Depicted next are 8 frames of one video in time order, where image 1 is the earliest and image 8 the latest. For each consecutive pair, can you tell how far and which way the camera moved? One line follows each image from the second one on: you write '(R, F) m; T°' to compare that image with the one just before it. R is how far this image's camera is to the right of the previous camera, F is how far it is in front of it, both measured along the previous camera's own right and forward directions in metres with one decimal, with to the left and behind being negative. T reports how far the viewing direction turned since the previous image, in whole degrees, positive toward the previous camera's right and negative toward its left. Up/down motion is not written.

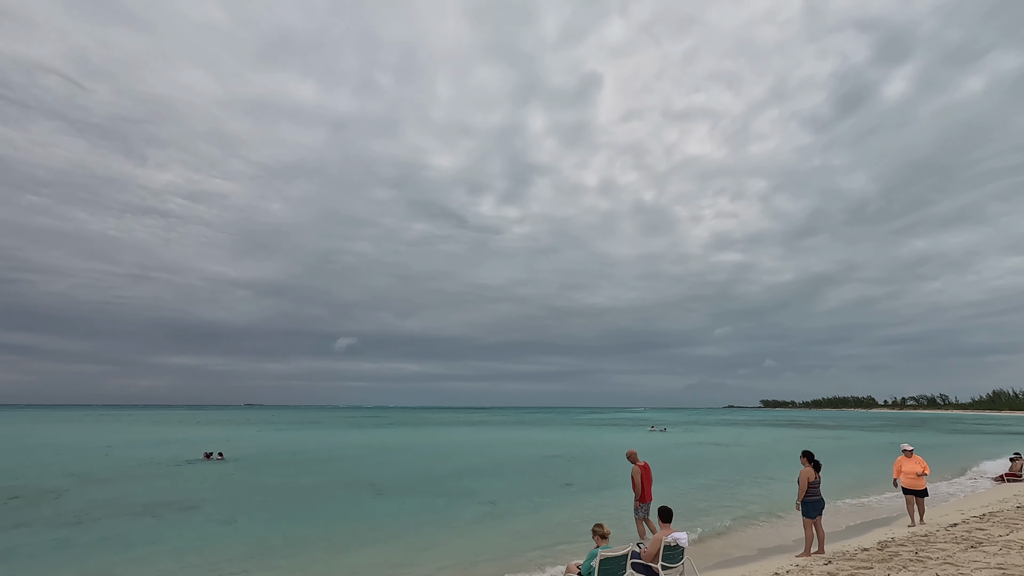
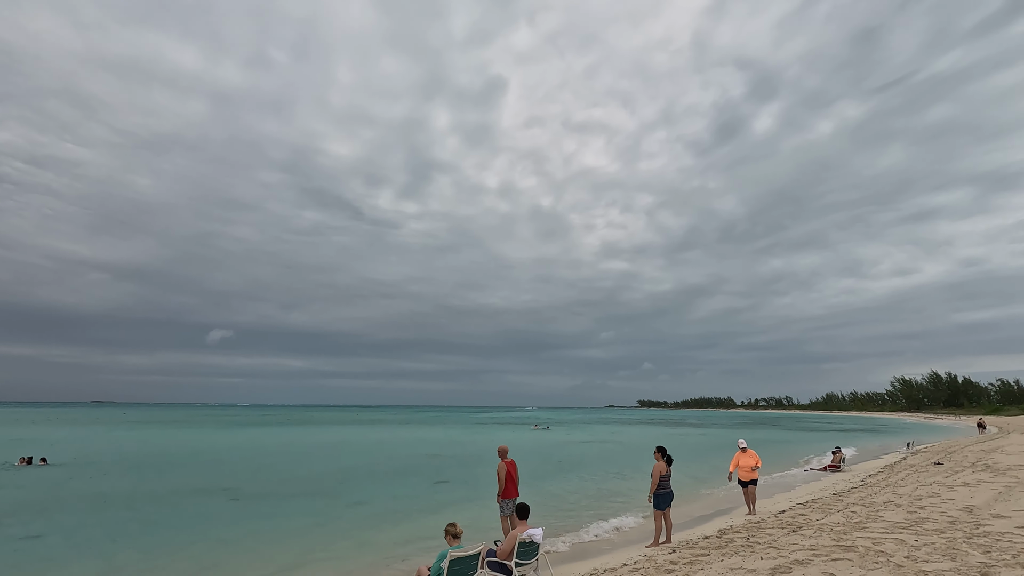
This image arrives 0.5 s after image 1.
(+0.3, +0.2) m; +11°
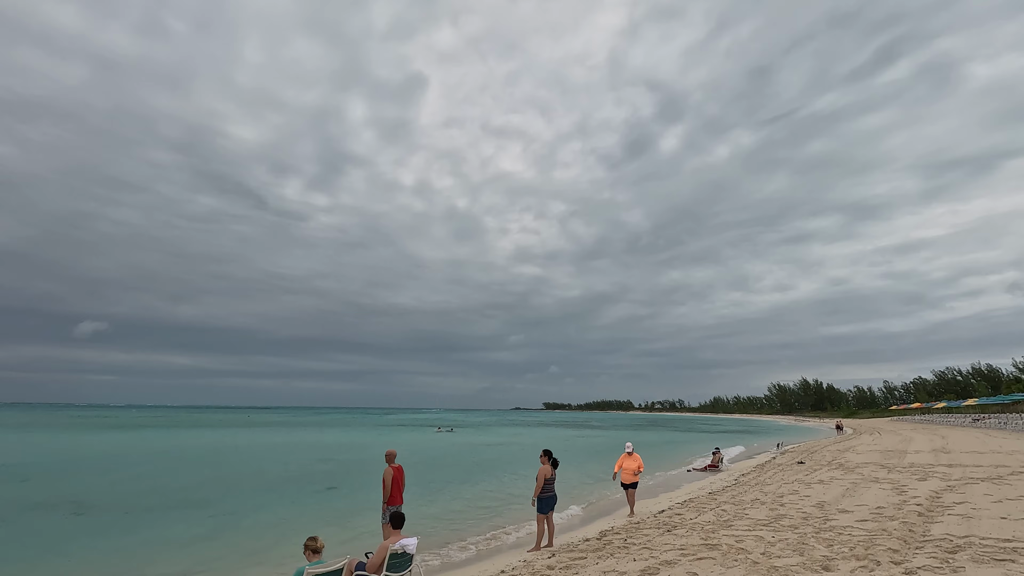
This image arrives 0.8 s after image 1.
(+0.3, +0.2) m; +9°
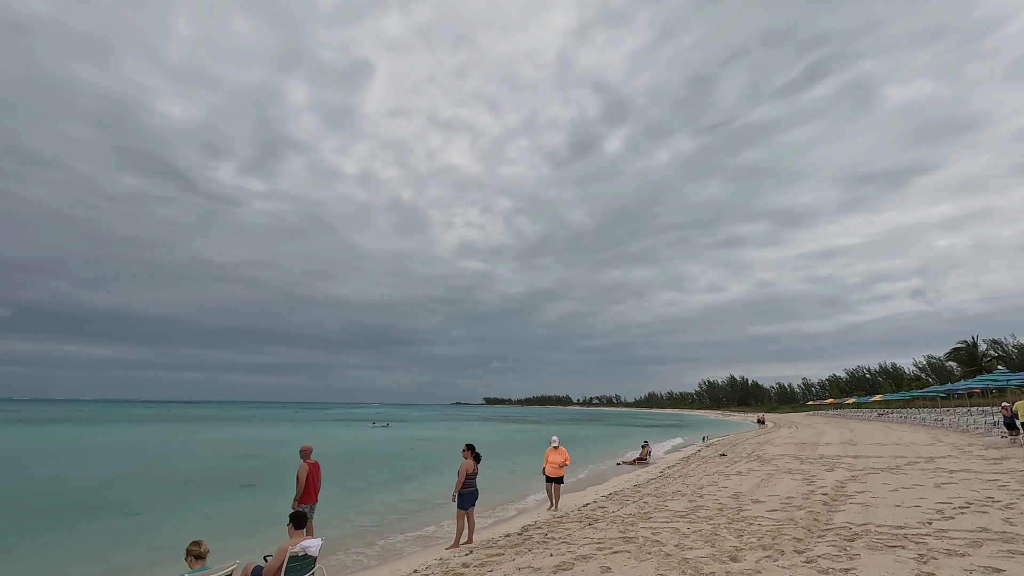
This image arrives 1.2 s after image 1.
(+0.2, +0.2) m; +6°
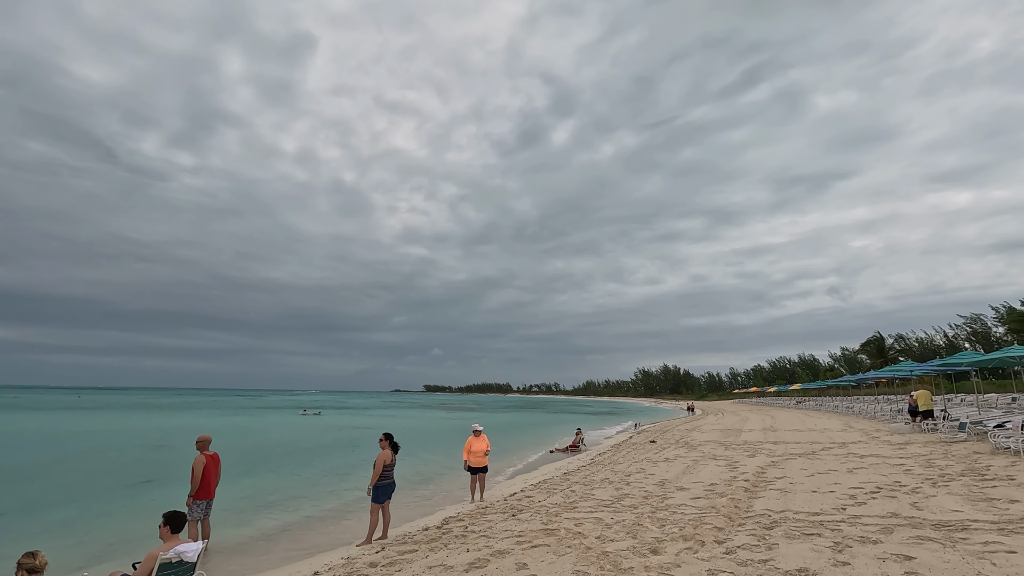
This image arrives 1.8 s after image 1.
(+0.2, +0.4) m; +6°
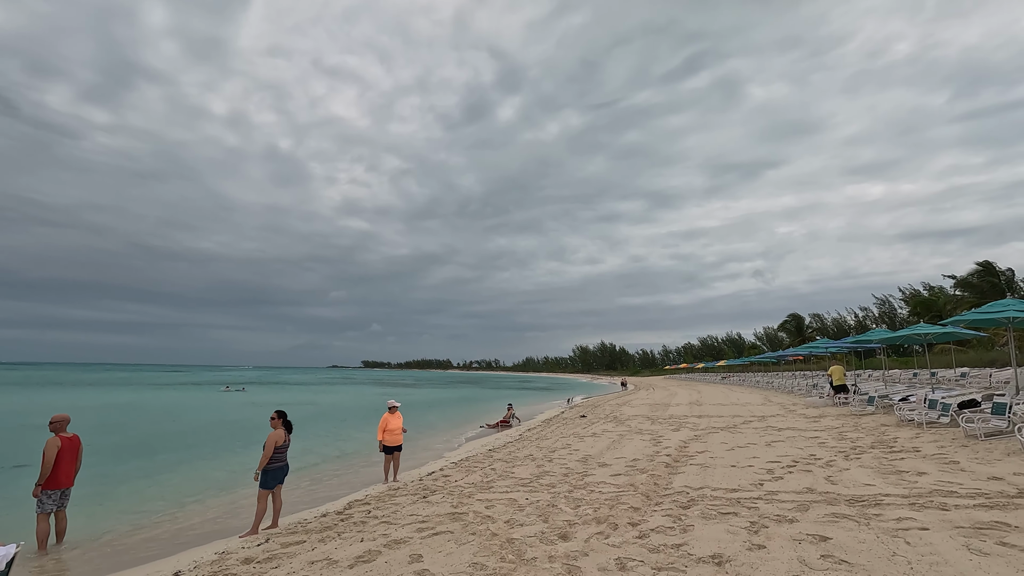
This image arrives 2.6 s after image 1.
(+0.3, +0.5) m; +6°
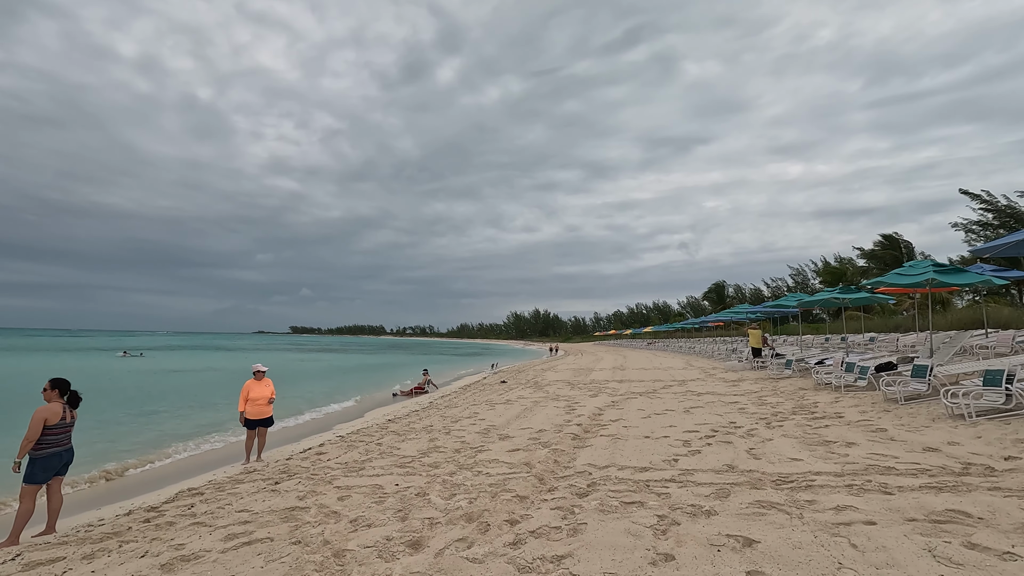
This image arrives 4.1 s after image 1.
(+0.6, +1.1) m; +7°
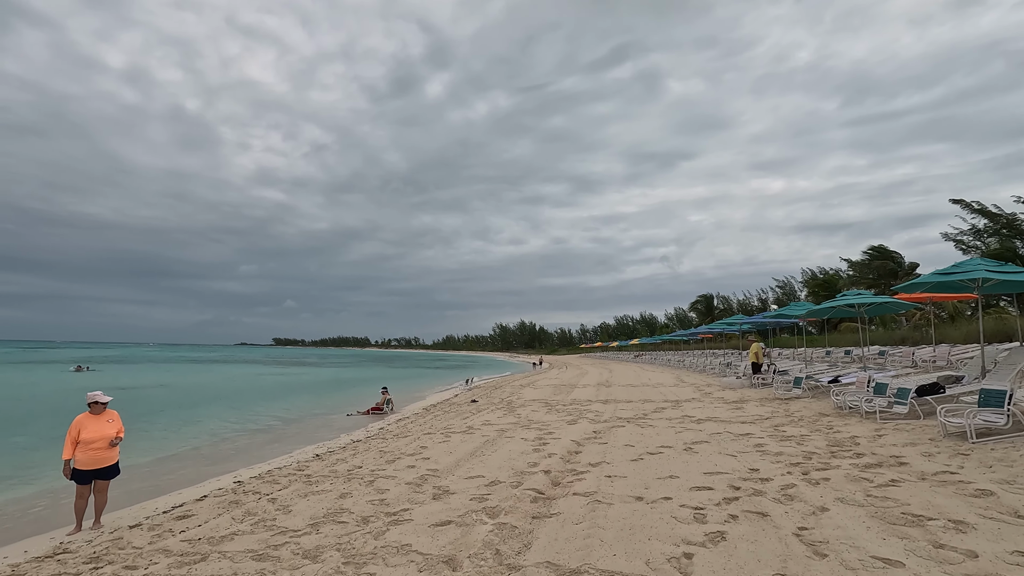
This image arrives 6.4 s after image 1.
(+0.4, +1.8) m; +1°
